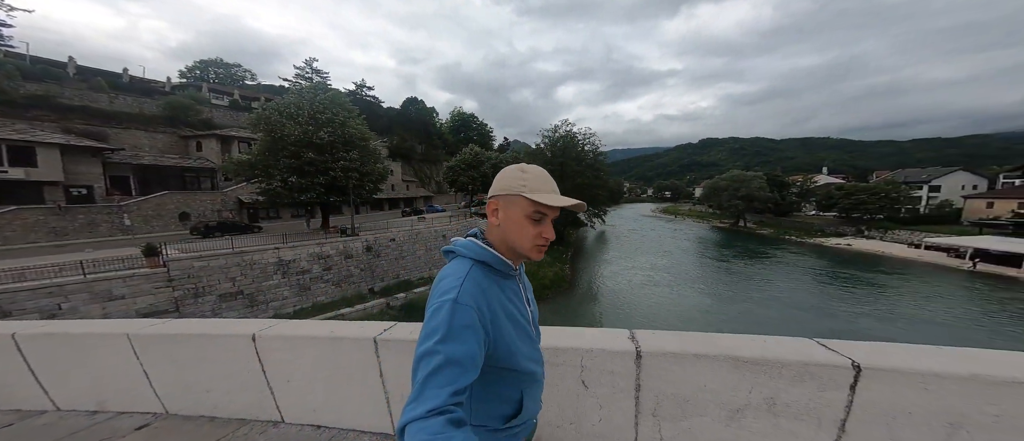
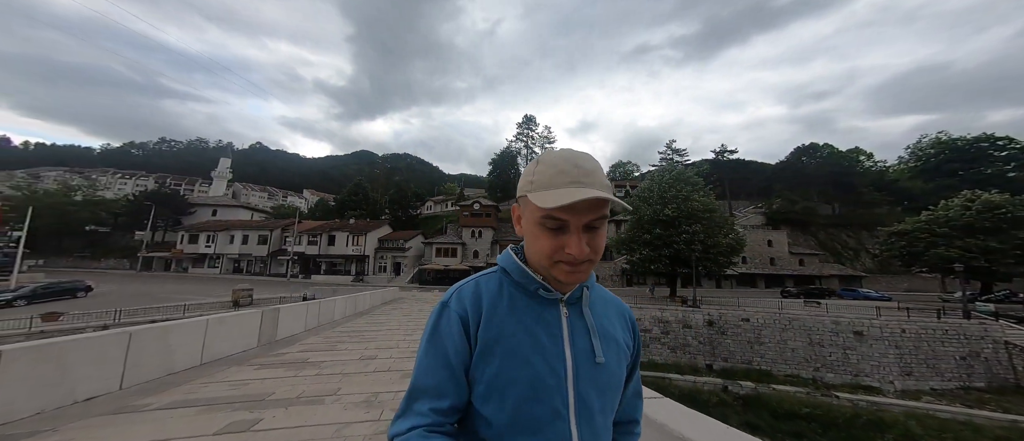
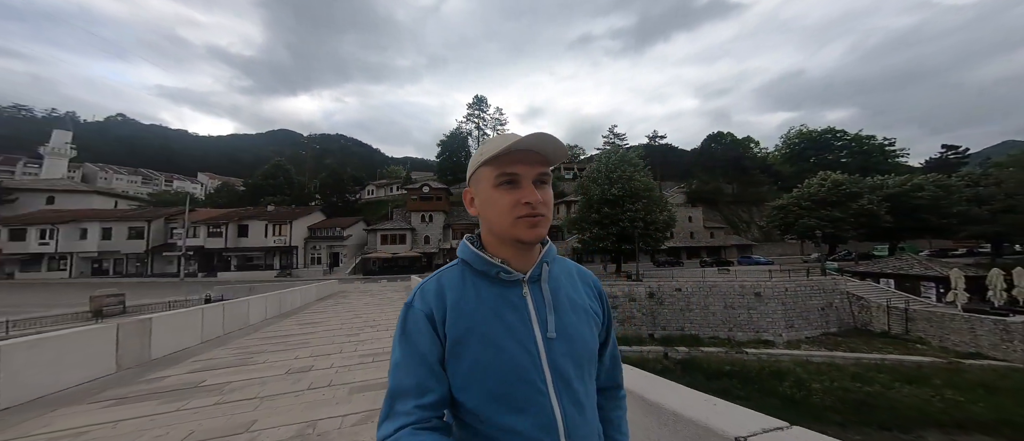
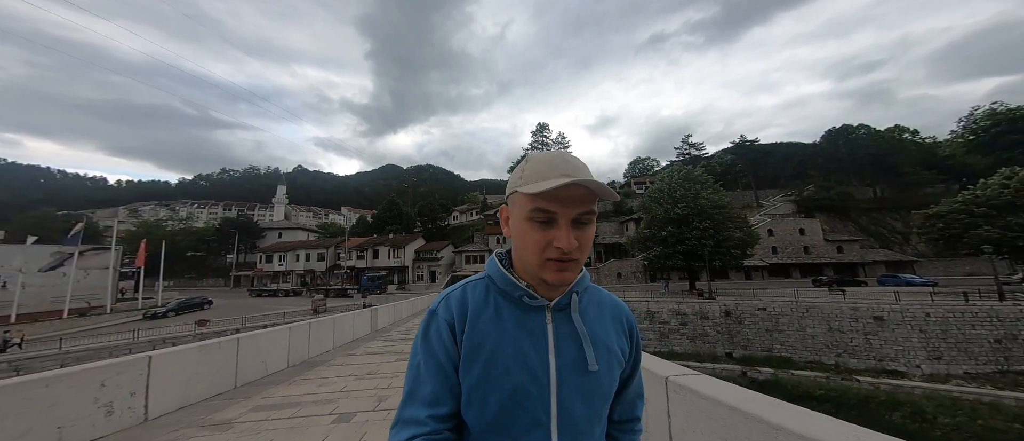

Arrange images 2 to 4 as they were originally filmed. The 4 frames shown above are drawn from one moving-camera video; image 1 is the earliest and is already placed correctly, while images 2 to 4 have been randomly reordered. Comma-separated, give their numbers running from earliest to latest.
3, 2, 4
